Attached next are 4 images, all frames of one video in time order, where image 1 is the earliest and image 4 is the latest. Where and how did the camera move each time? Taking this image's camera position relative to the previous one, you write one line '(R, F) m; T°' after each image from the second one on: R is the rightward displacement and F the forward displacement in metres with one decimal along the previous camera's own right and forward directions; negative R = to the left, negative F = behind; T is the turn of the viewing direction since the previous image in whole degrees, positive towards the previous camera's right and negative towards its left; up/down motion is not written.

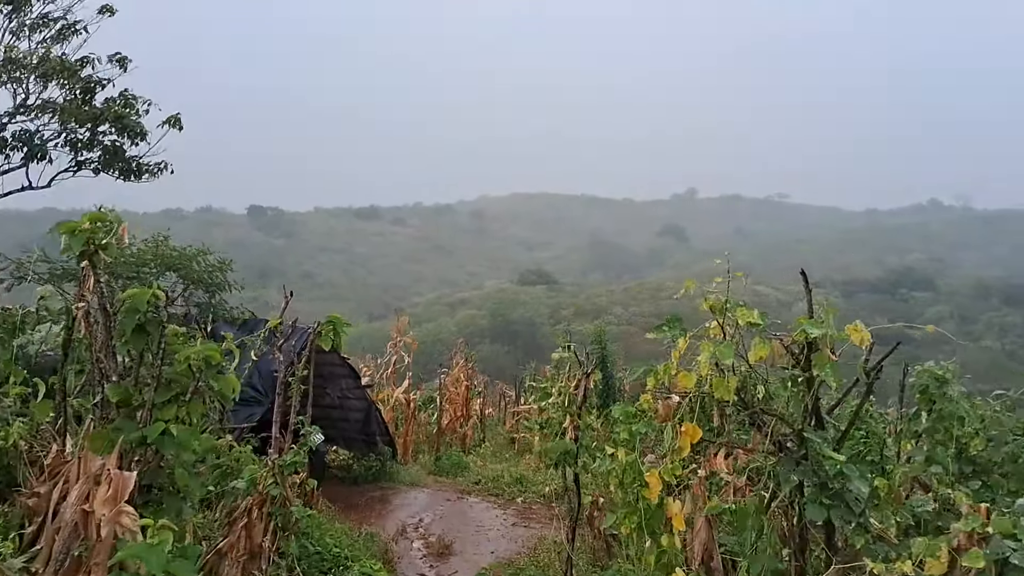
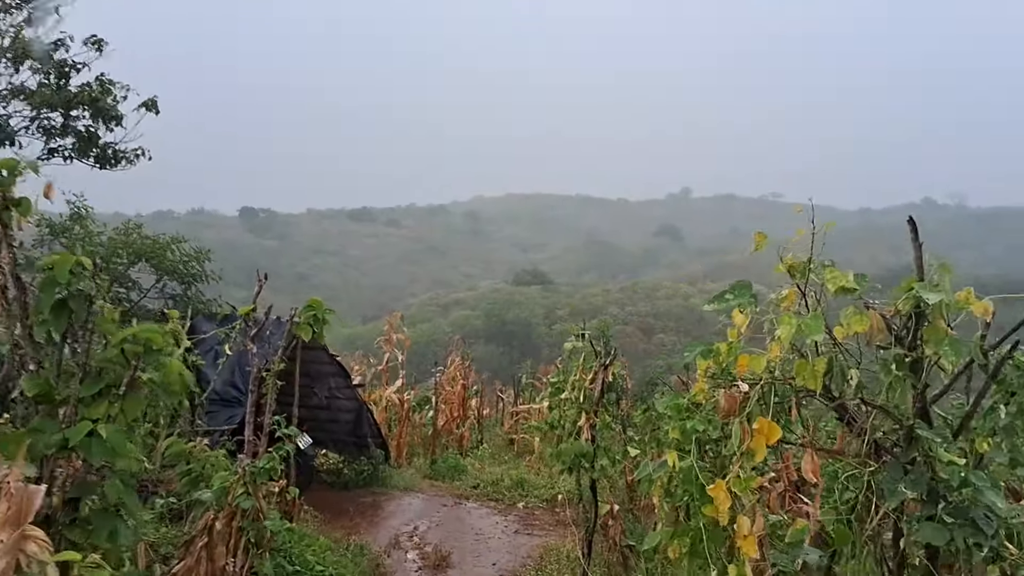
(-0.1, +0.5) m; 0°
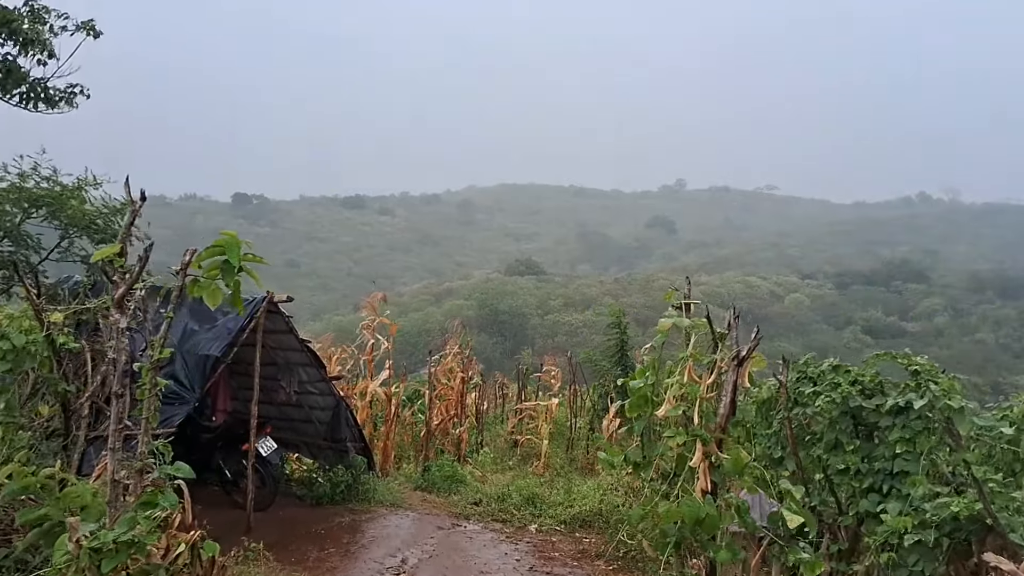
(-0.2, +1.5) m; +1°
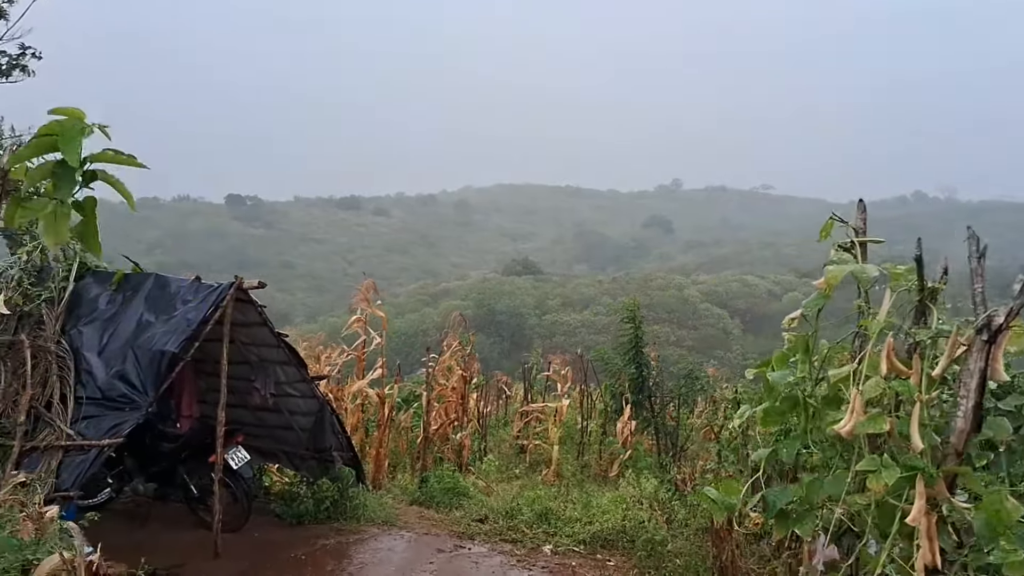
(-0.1, +0.8) m; 0°
